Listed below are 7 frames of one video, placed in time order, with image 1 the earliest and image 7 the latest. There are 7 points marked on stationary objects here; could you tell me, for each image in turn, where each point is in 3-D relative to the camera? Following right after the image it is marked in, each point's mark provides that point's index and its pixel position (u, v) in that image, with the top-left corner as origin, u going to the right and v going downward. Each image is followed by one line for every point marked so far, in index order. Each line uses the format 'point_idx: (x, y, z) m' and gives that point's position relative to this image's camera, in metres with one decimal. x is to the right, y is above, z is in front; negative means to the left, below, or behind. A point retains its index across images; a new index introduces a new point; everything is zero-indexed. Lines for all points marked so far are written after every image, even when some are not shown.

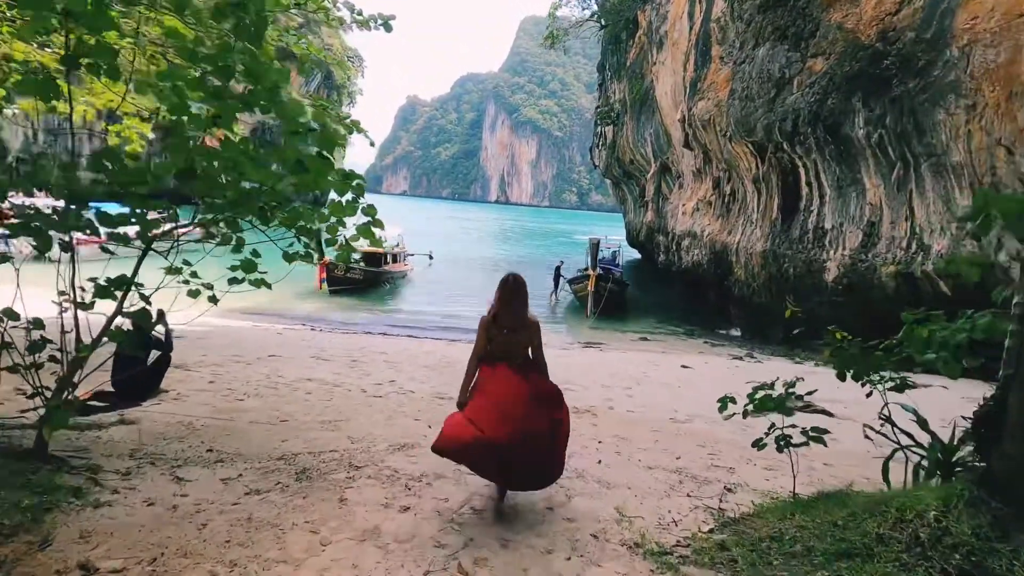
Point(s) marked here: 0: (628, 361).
0: (+1.4, -0.9, +8.2) m
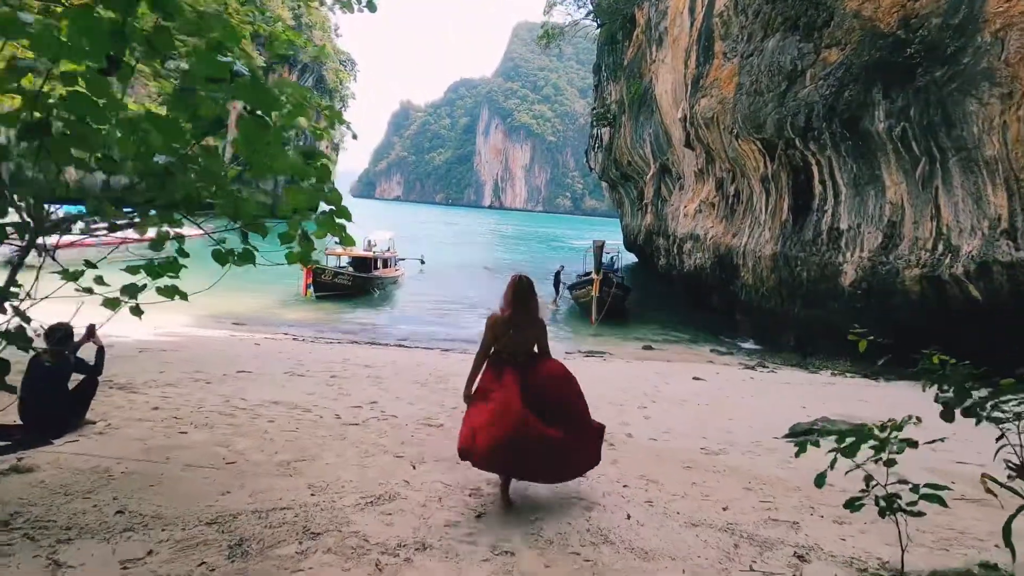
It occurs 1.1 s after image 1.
0: (+1.4, -1.0, +7.6) m
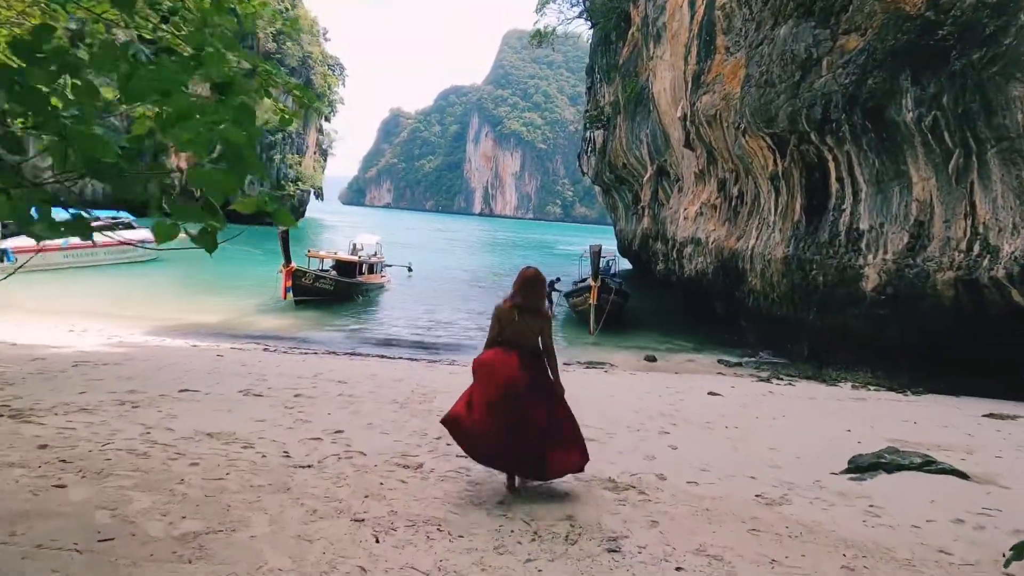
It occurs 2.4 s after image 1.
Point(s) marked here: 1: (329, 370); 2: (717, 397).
0: (+1.3, -1.0, +6.8) m
1: (-1.7, -0.8, +6.2) m
2: (+1.9, -1.0, +6.2) m
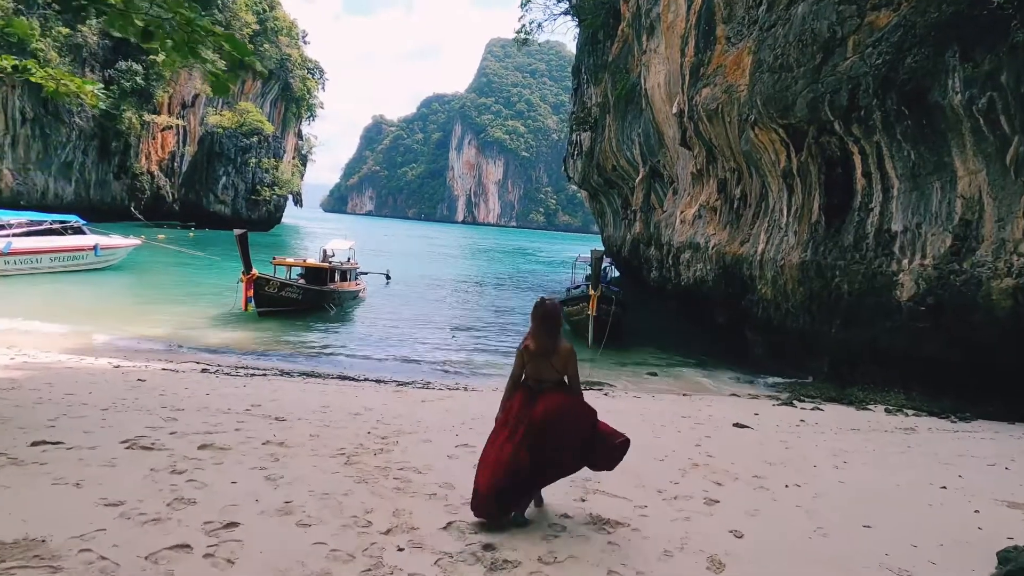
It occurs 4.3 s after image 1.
0: (+1.2, -1.1, +5.7) m
1: (-1.9, -0.9, +5.0) m
2: (+1.8, -1.1, +5.1) m
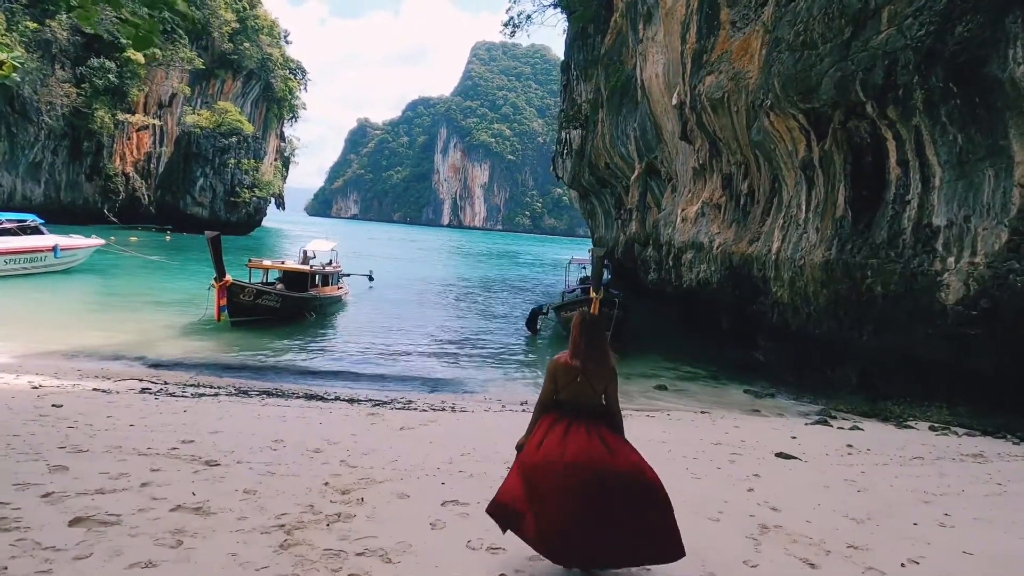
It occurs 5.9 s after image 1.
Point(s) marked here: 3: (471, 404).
0: (+1.2, -1.1, +4.8) m
1: (-1.9, -0.9, +4.0) m
2: (+1.8, -1.1, +4.2) m
3: (-0.4, -1.1, +6.3) m
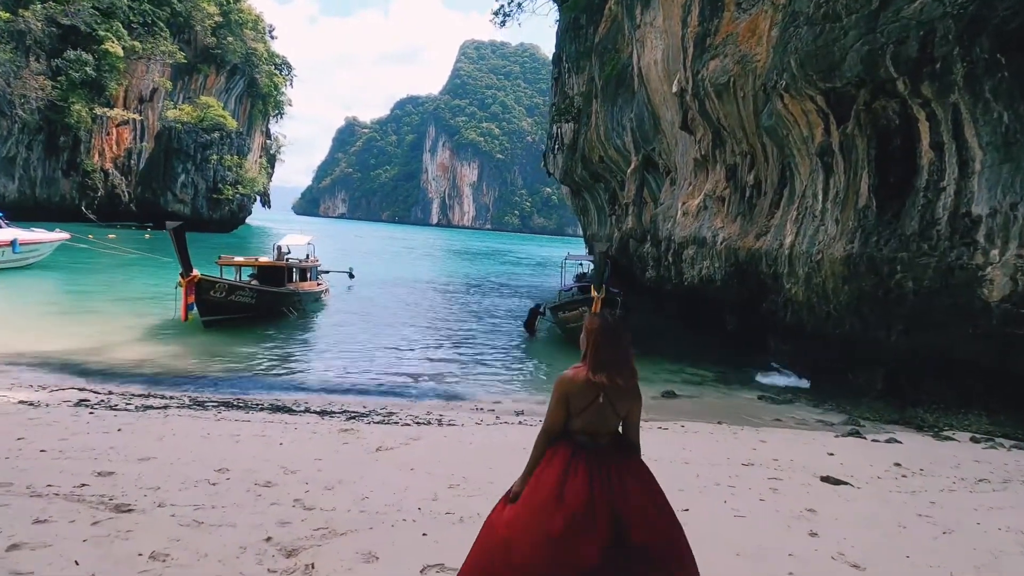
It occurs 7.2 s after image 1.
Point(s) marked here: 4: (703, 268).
0: (+1.2, -1.1, +4.1) m
1: (-1.9, -0.8, +3.3) m
2: (+1.8, -1.1, +3.5) m
3: (-0.4, -1.1, +5.6) m
4: (+3.4, +0.4, +11.5) m
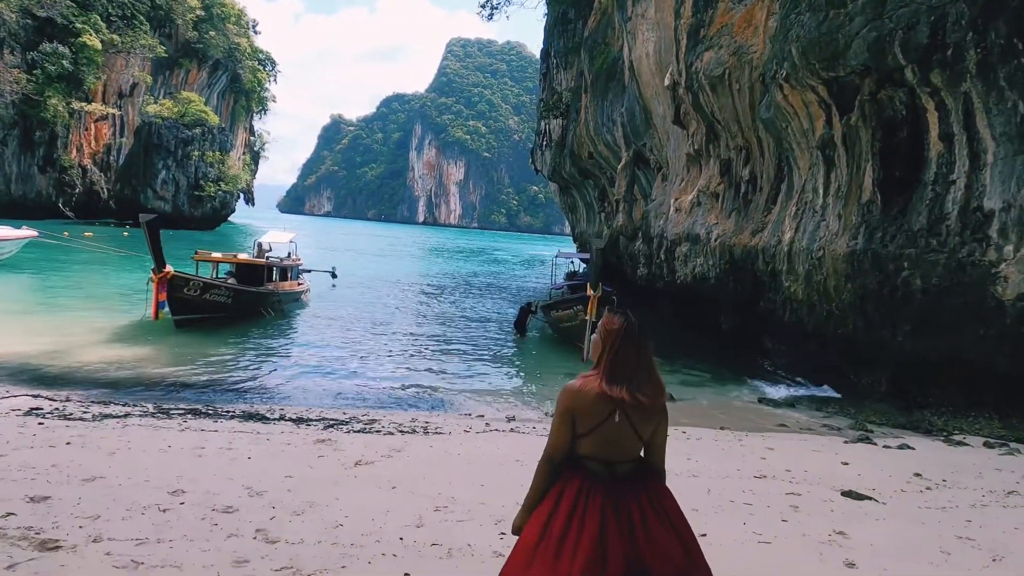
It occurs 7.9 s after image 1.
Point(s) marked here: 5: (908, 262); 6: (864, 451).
0: (+1.1, -1.1, +3.7) m
1: (-1.9, -0.8, +2.9) m
2: (+1.7, -1.1, +3.2) m
3: (-0.5, -1.1, +5.3) m
4: (+3.2, +0.4, +11.2) m
5: (+3.8, +0.2, +6.3) m
6: (+2.5, -1.2, +4.7) m
